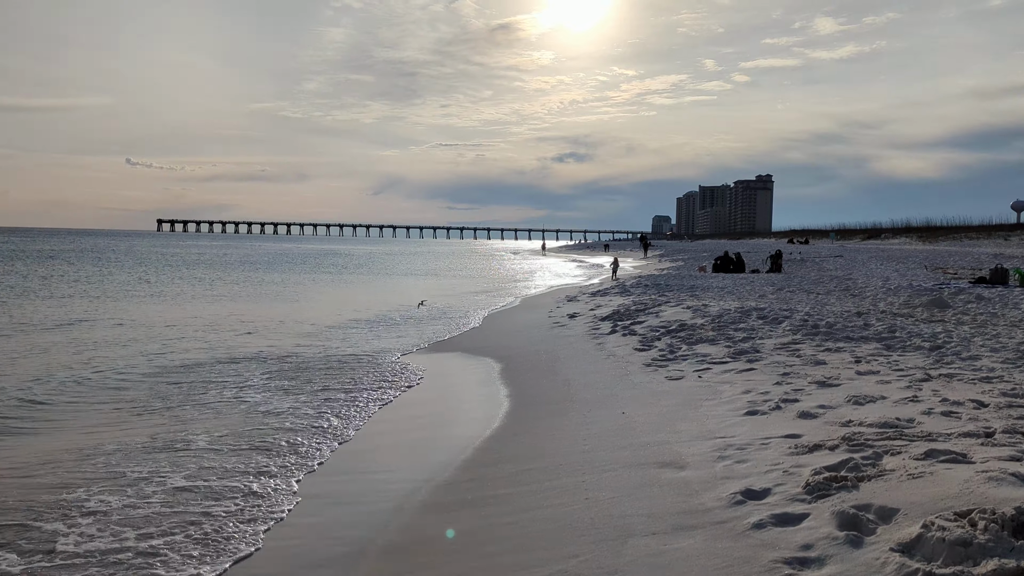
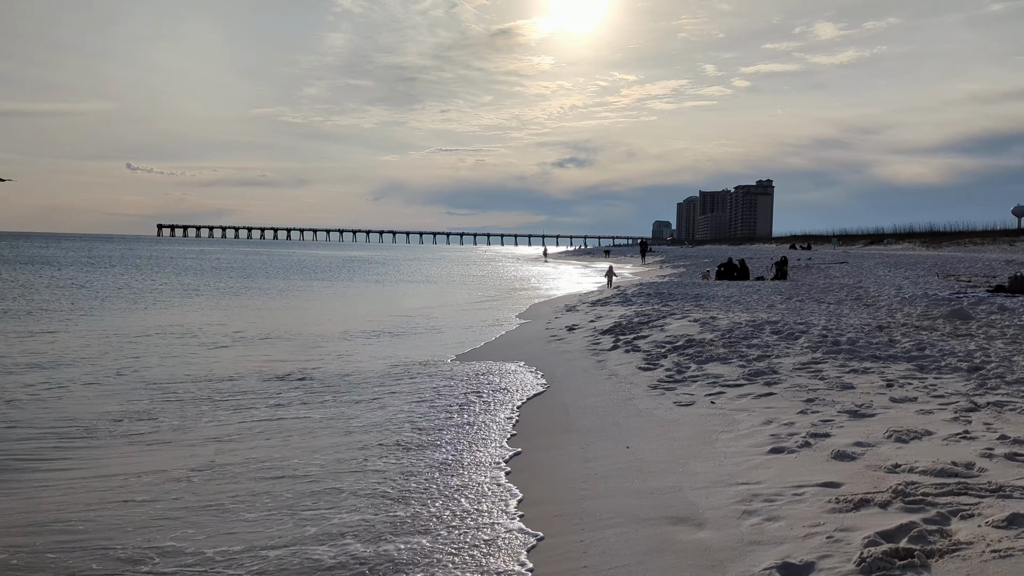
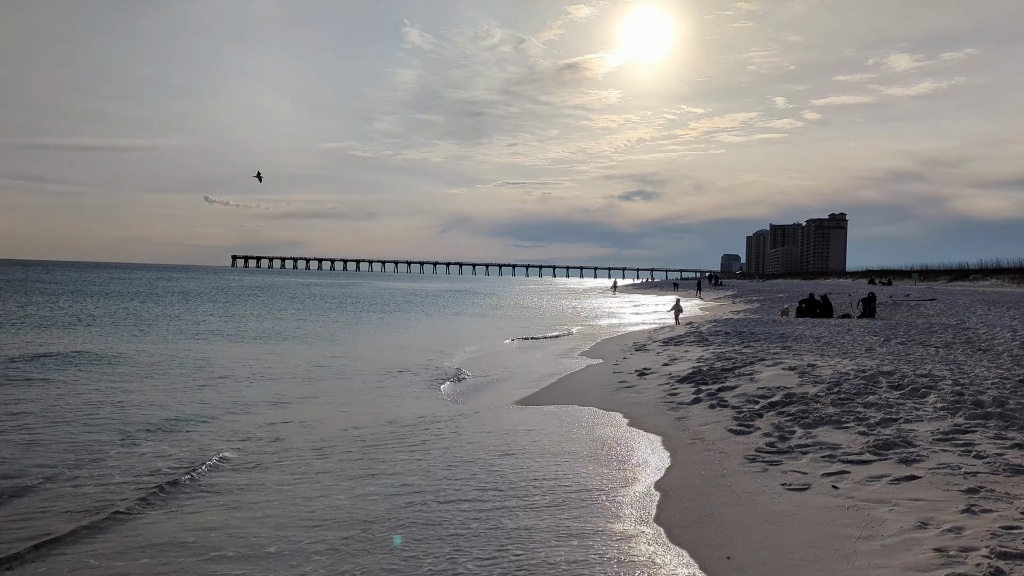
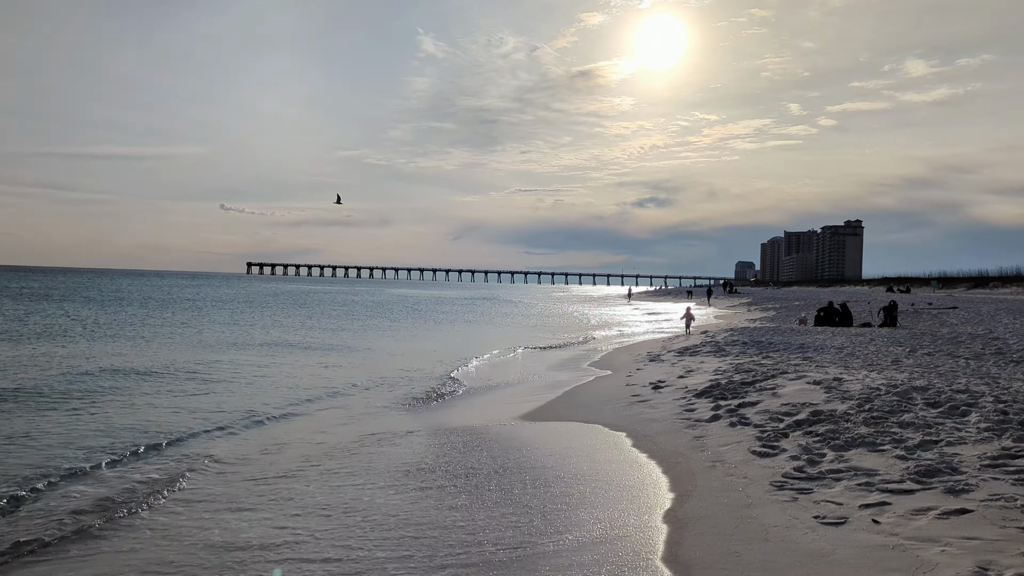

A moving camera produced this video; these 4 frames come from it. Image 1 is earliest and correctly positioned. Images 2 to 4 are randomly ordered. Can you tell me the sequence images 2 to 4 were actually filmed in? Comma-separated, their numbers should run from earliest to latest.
2, 3, 4
